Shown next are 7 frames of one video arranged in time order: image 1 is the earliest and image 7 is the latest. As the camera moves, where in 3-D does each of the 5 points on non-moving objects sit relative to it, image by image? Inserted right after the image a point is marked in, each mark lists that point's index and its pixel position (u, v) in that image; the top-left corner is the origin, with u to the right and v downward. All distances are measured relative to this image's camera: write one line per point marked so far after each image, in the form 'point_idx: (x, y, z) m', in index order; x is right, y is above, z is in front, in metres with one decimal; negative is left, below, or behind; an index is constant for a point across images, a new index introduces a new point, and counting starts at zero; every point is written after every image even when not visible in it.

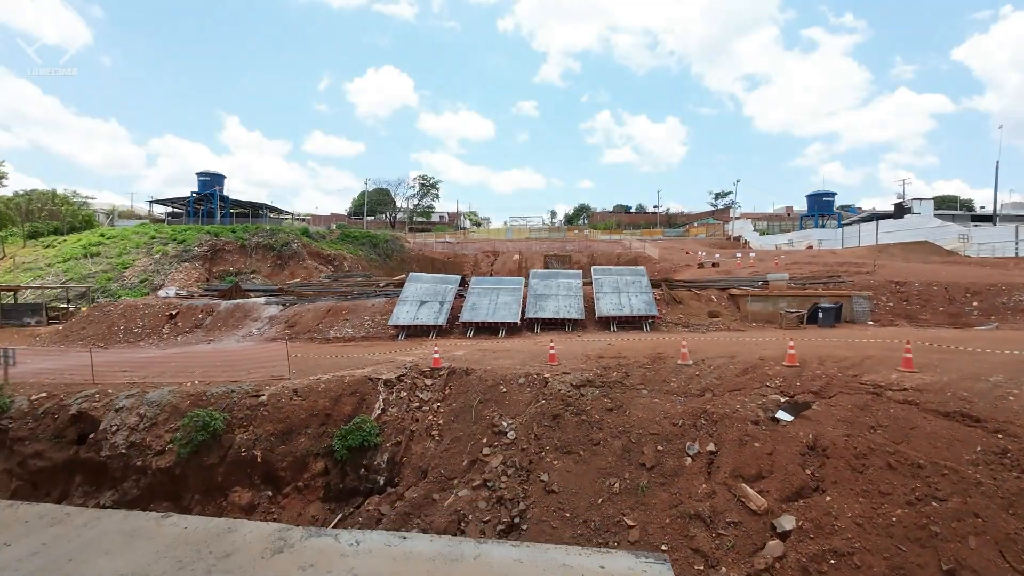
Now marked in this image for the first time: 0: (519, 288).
0: (+0.2, 0.0, +15.4) m
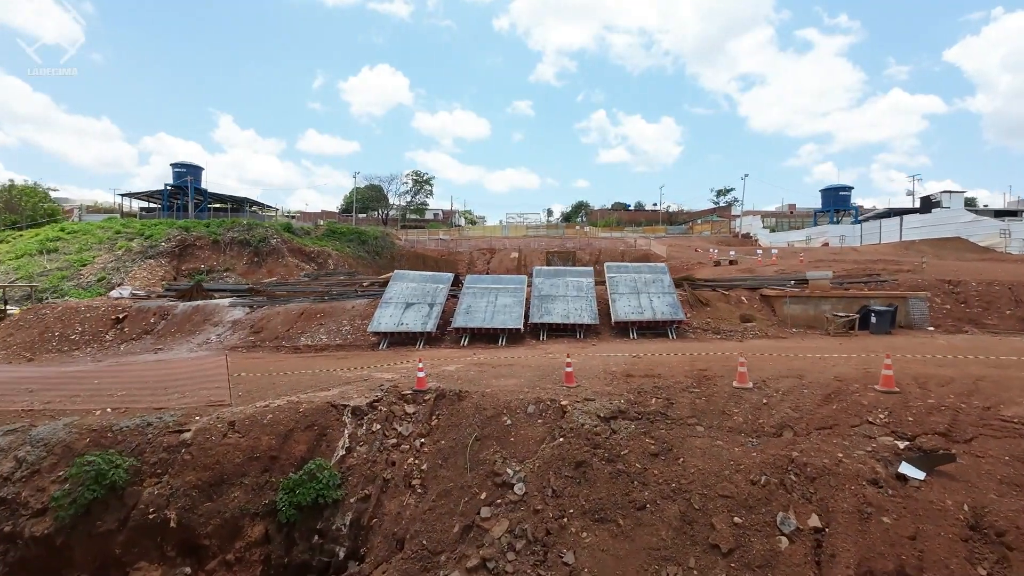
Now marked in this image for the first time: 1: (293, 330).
0: (+0.3, 0.0, +13.3) m
1: (-6.1, -1.2, +13.5) m
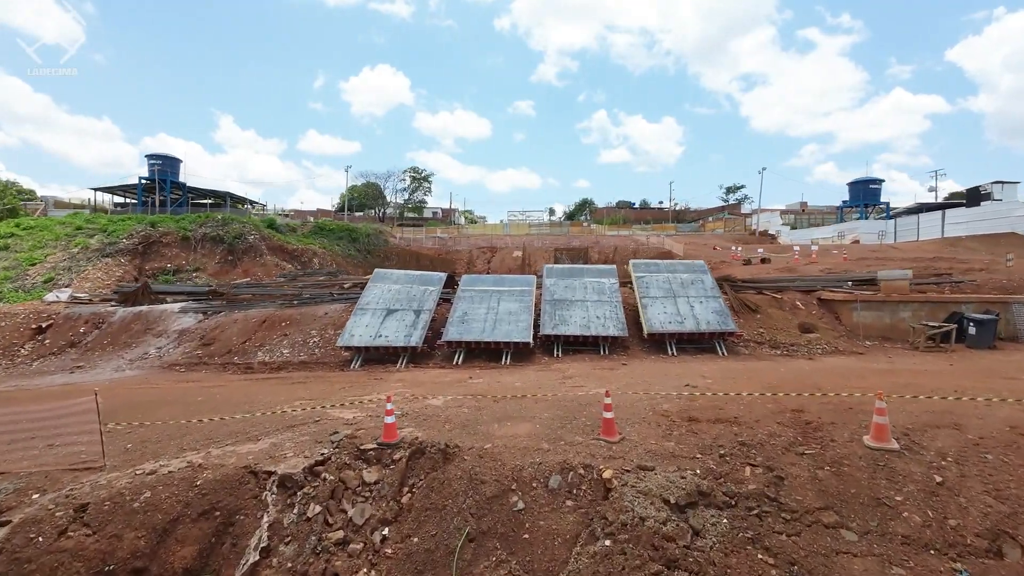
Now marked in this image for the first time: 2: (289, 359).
0: (+0.4, -0.1, +10.8) m
1: (-6.0, -1.3, +11.1) m
2: (-4.7, -1.5, +10.1) m
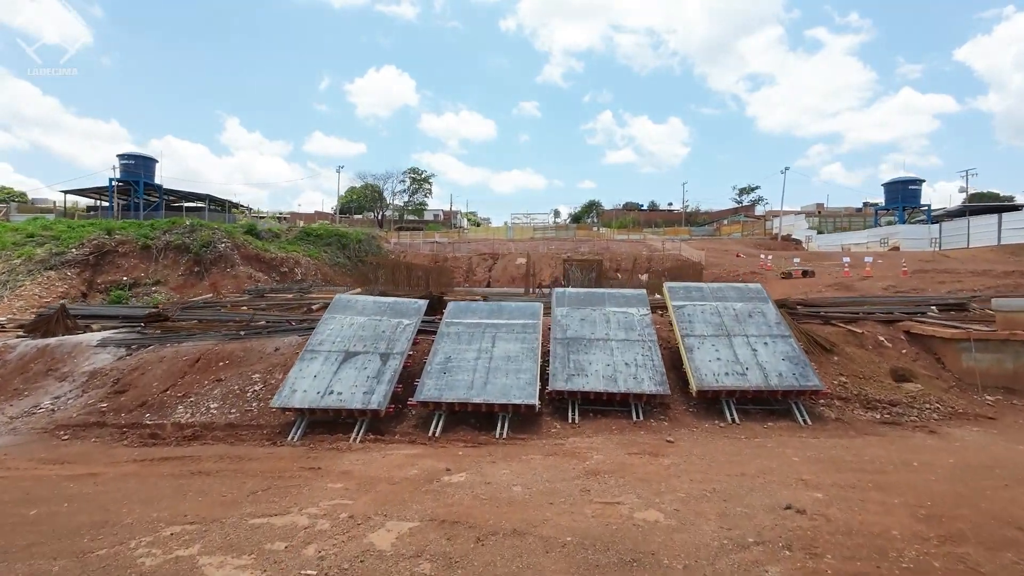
0: (+0.4, -0.6, +8.2) m
1: (-6.0, -1.8, +8.5) m
2: (-4.7, -2.1, +7.6) m
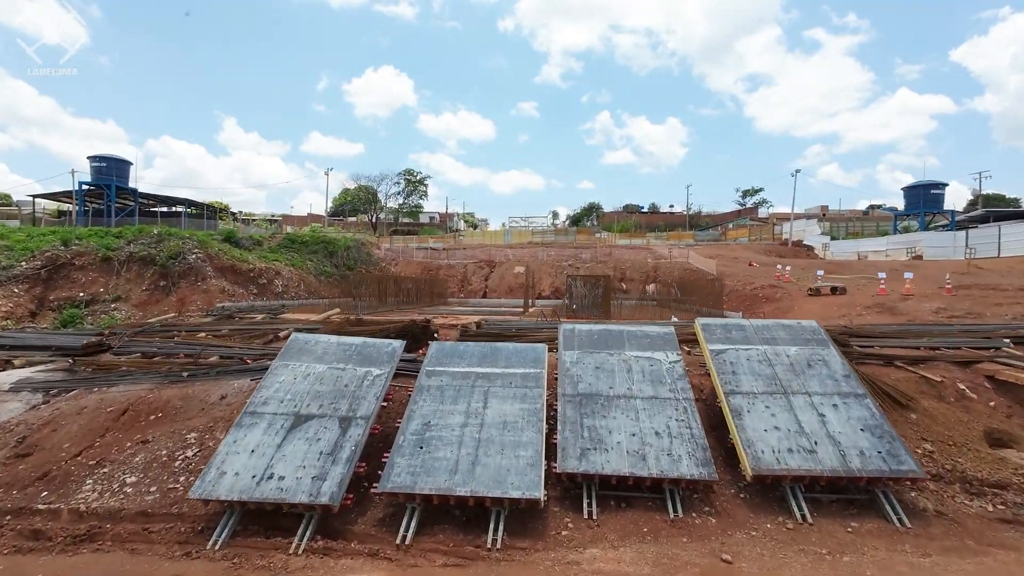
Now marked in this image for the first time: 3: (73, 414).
0: (+0.4, -1.2, +6.5) m
1: (-6.1, -2.4, +6.8) m
2: (-4.7, -2.6, +5.9) m
3: (-7.0, -2.0, +7.7) m
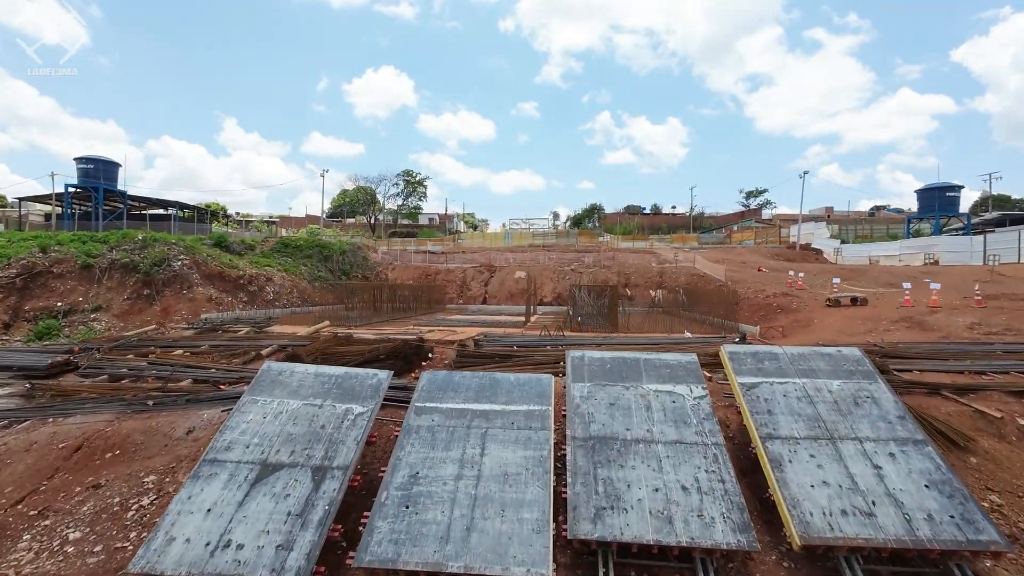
0: (+0.4, -1.5, +5.7) m
1: (-6.0, -2.7, +6.0) m
2: (-4.7, -2.9, +5.0) m
3: (-6.9, -2.3, +6.8) m
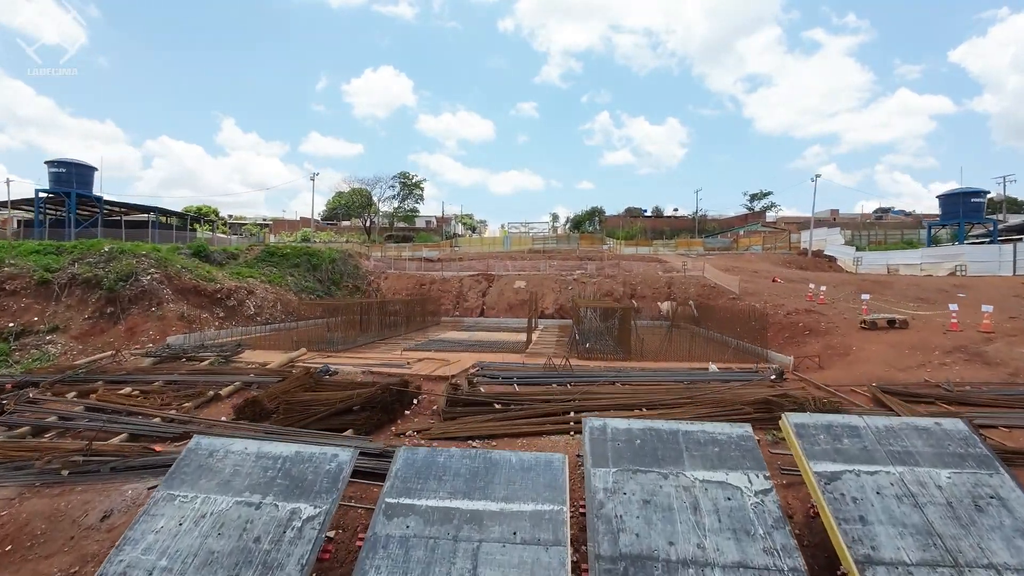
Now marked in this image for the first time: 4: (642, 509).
0: (+0.4, -2.0, +4.2) m
1: (-6.0, -3.2, +4.5) m
2: (-4.7, -3.5, +3.6) m
3: (-6.9, -2.8, +5.4) m
4: (+1.2, -2.0, +4.3) m
